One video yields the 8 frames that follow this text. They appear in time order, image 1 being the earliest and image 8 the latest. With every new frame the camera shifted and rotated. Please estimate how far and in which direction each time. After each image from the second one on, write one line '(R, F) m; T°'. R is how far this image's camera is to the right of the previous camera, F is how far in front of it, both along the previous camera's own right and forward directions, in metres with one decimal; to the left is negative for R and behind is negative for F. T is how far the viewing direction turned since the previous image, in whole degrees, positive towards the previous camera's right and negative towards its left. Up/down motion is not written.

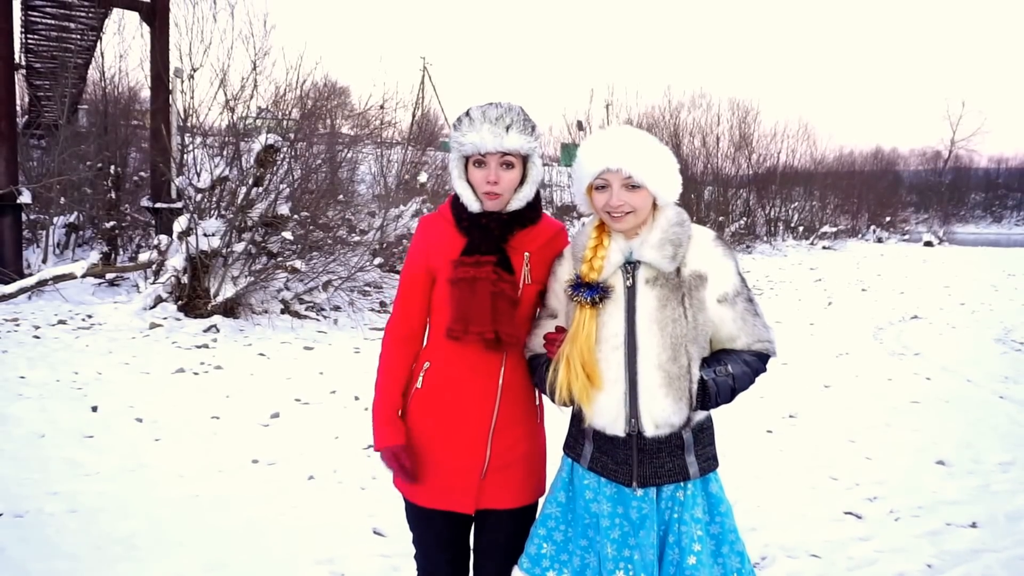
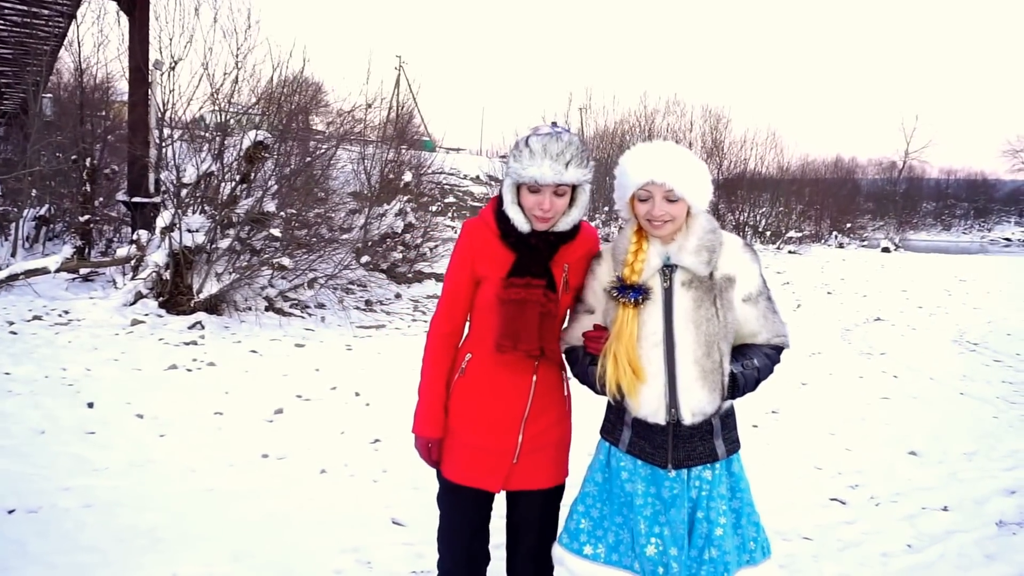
(-0.3, -0.2) m; +3°
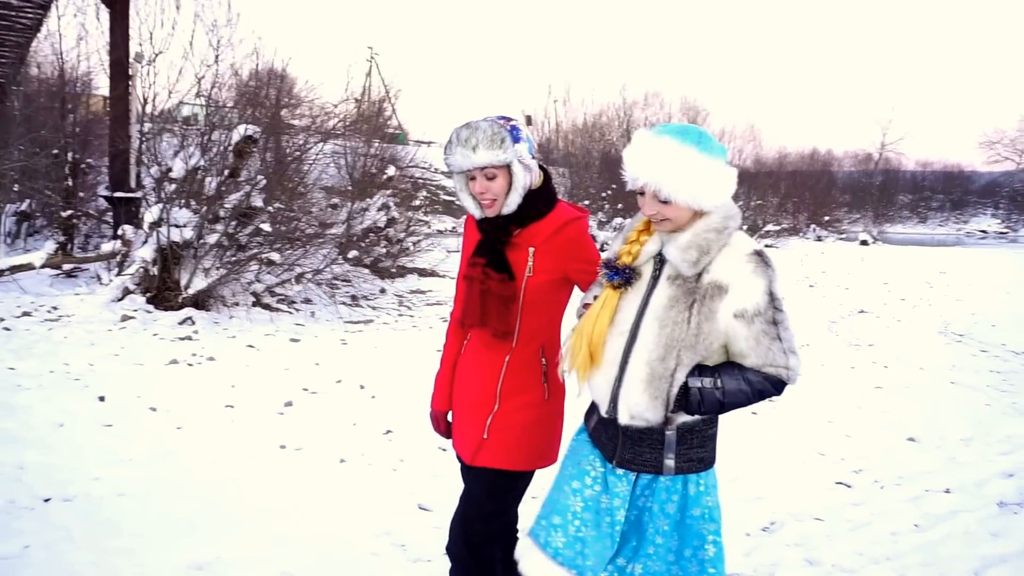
(-0.2, -0.1) m; +2°
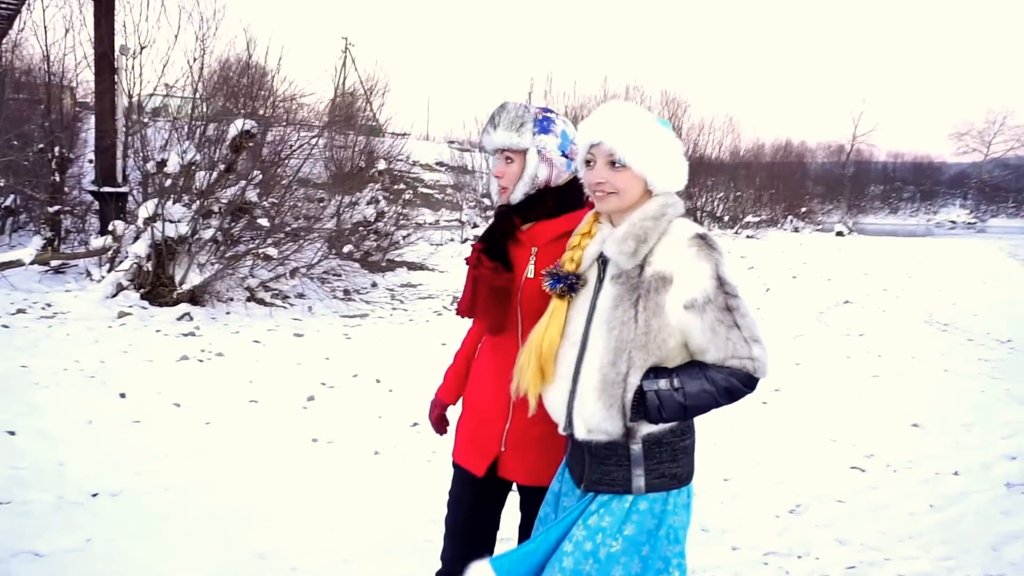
(-0.3, -0.1) m; +2°
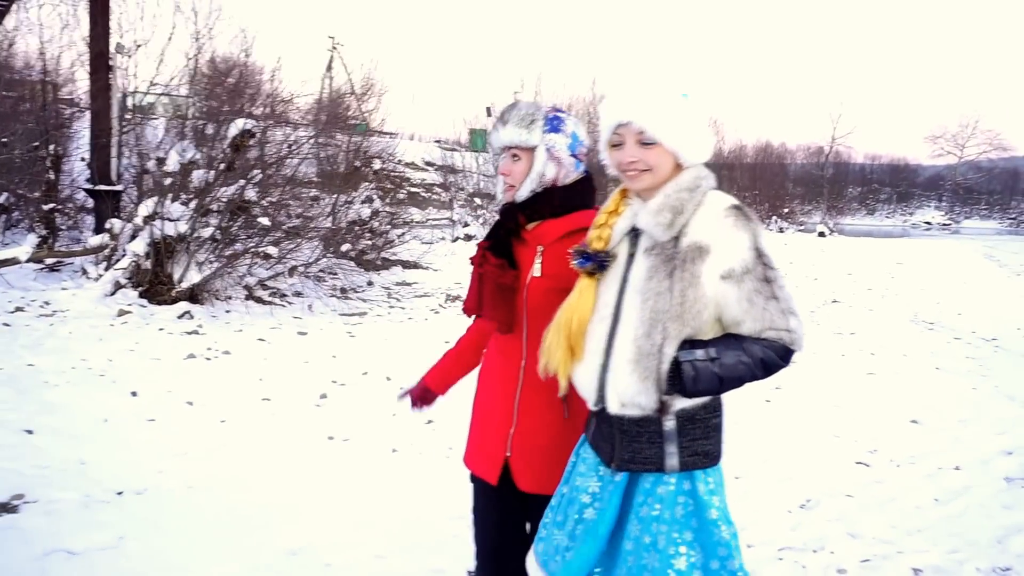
(-0.3, -0.2) m; +2°
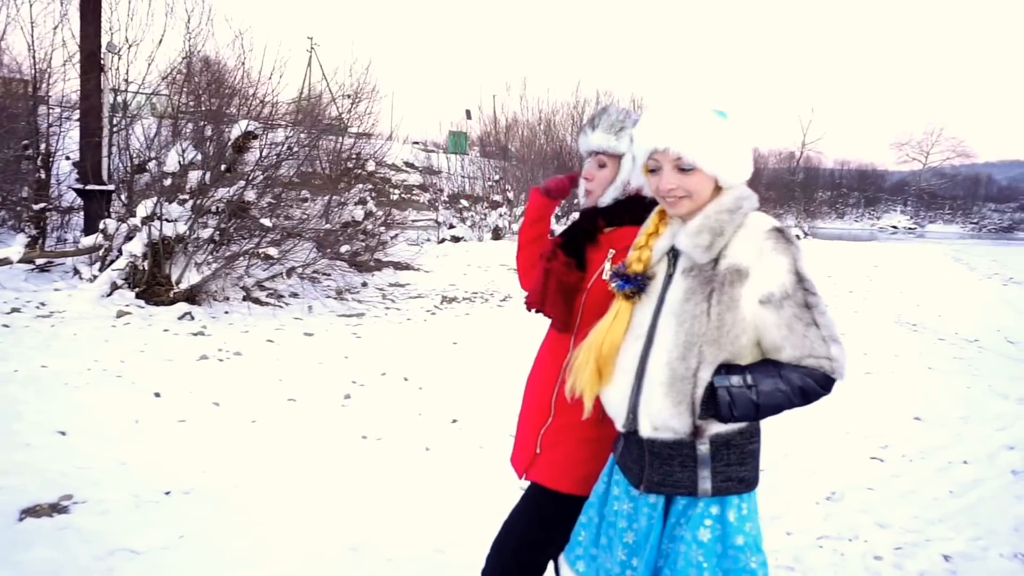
(-0.5, -0.2) m; +3°
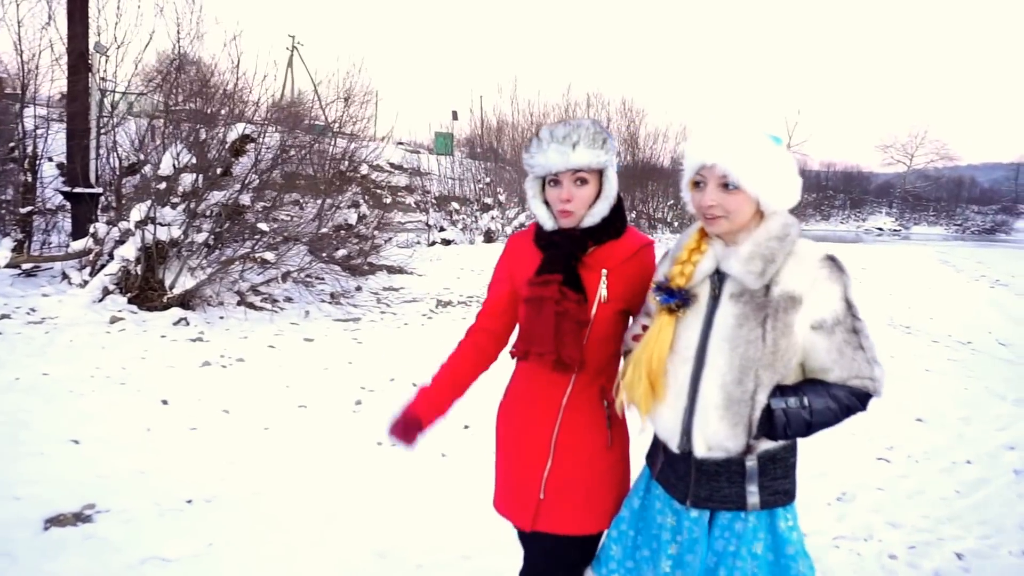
(-0.2, 0.0) m; +1°
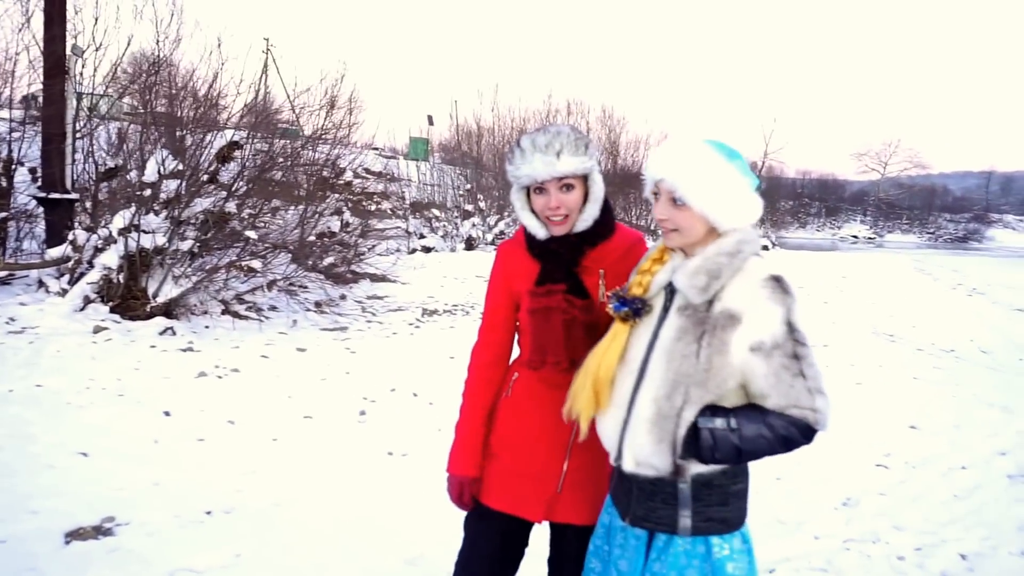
(-0.2, 0.0) m; +2°
